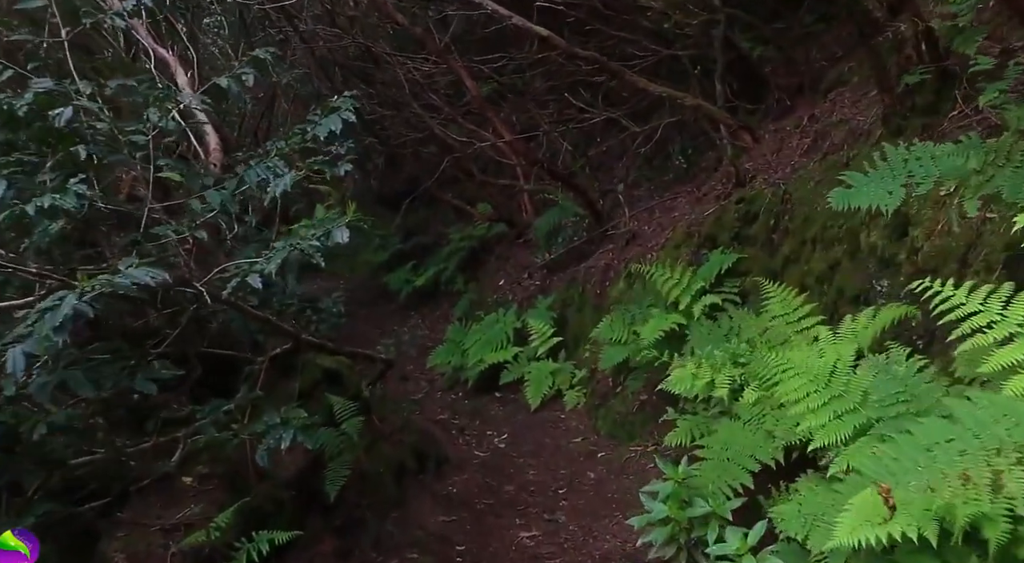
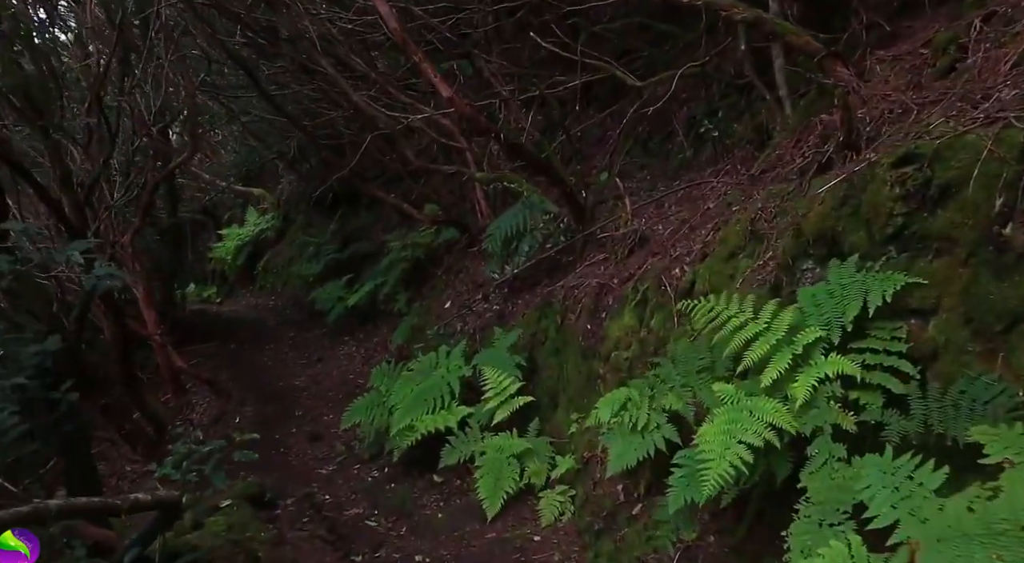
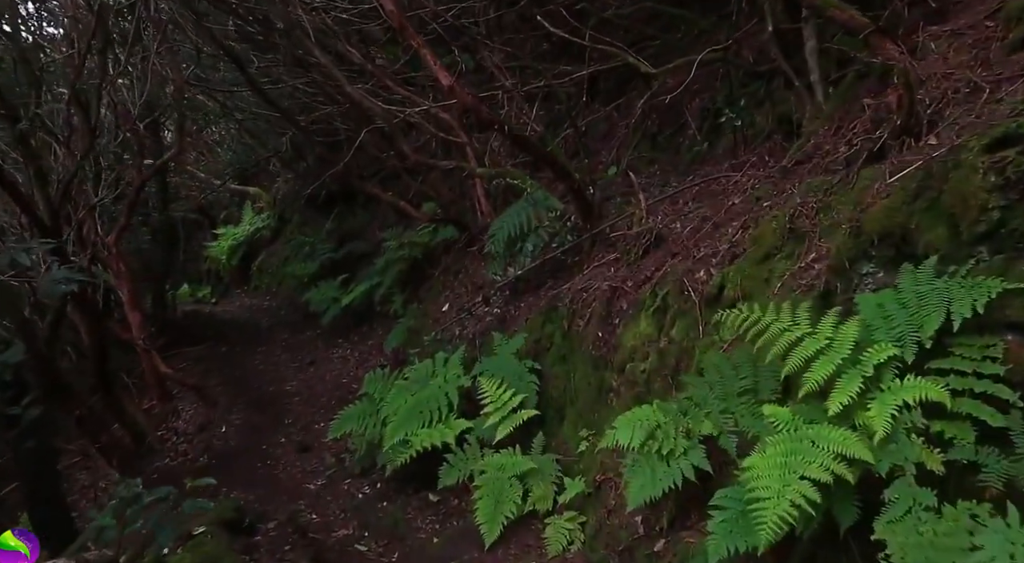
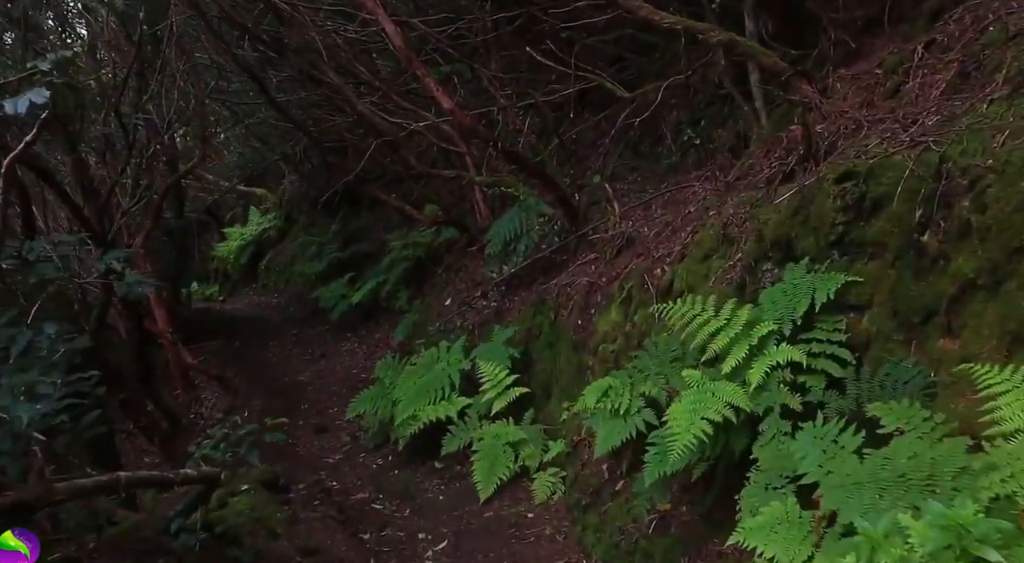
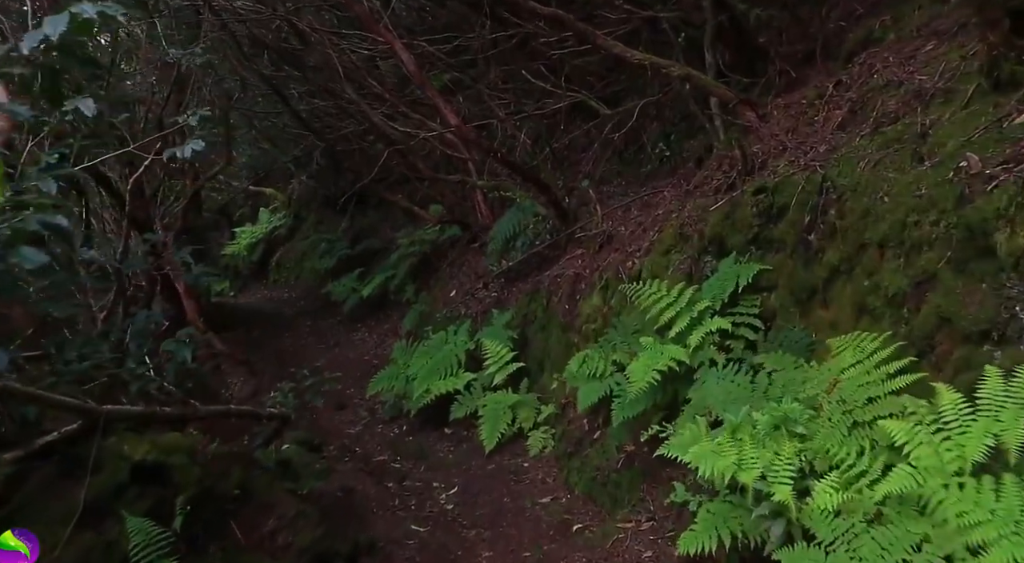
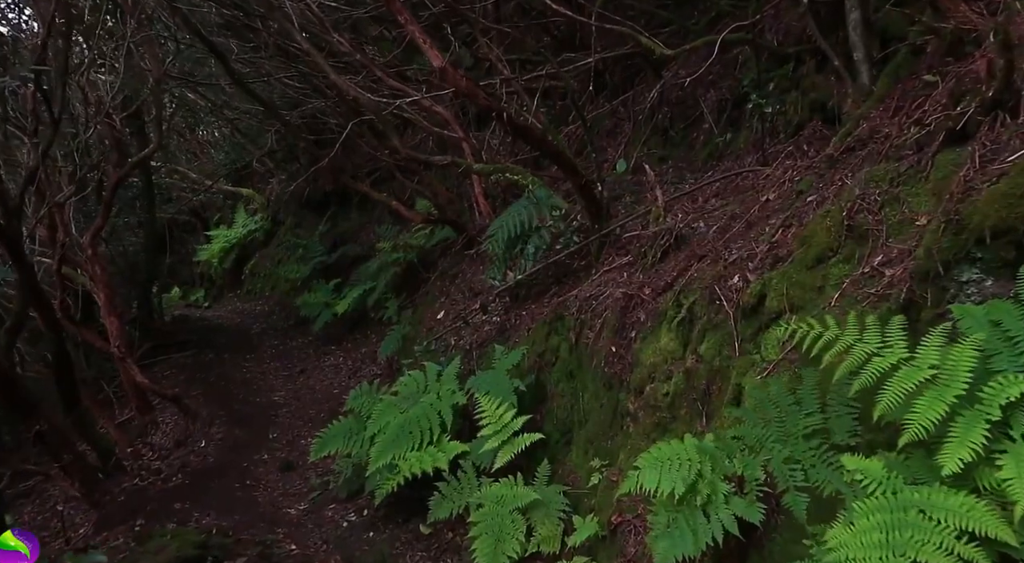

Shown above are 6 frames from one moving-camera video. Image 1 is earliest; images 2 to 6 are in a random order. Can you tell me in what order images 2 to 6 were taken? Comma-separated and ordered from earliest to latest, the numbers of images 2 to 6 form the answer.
5, 4, 2, 3, 6
